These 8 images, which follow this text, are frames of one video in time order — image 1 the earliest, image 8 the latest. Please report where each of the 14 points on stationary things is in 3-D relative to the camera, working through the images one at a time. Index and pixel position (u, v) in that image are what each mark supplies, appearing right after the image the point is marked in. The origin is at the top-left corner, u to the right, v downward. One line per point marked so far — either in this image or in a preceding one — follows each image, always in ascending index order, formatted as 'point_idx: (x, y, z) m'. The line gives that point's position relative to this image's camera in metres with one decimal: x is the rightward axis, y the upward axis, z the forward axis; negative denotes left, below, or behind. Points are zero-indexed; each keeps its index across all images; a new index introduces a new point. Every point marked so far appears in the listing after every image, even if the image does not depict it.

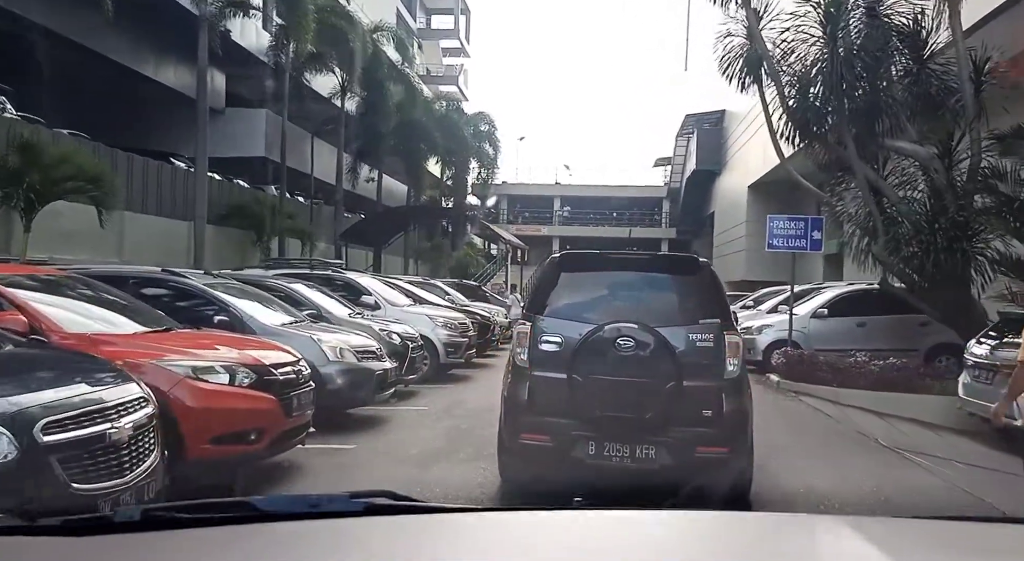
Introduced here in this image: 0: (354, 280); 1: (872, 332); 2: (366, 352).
0: (-2.6, 0.0, +13.6) m
1: (+6.5, -0.9, +14.8) m
2: (-1.6, -0.8, +8.9) m
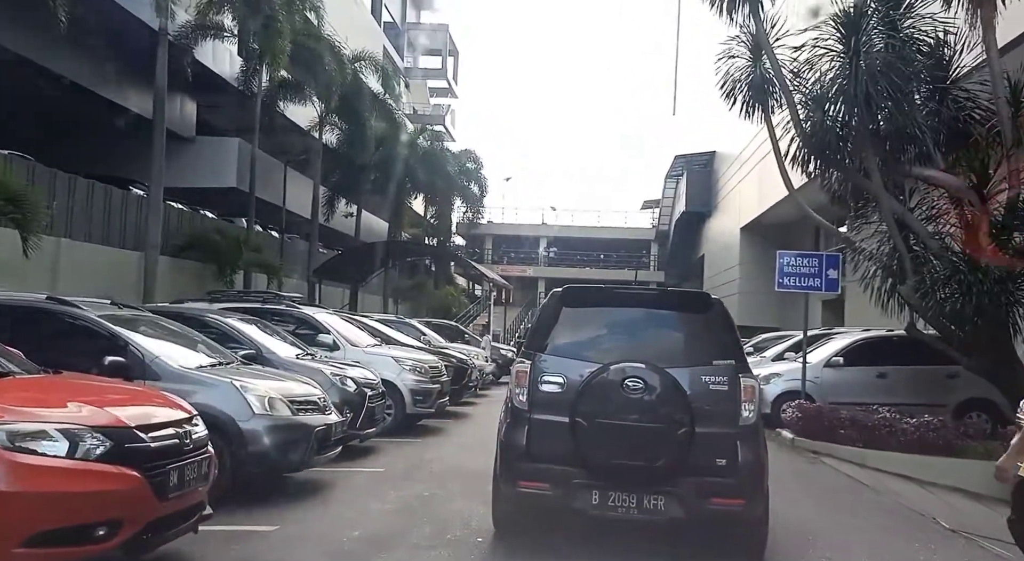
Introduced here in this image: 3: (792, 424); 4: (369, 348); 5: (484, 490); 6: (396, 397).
0: (-3.0, -0.5, +11.9) m
1: (+6.2, -1.7, +13.2) m
2: (-1.8, -1.1, +7.2) m
3: (+4.3, -2.2, +12.4) m
4: (-2.1, -1.0, +12.0) m
5: (-0.2, -2.1, +8.2) m
6: (-1.7, -1.7, +11.7) m
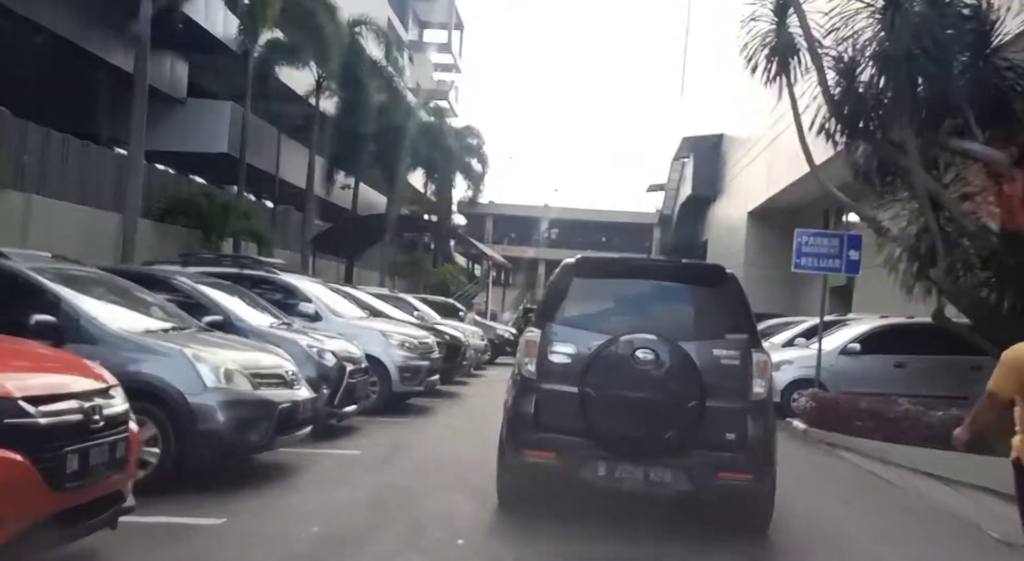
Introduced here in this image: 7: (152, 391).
0: (-3.0, -0.1, +11.0) m
1: (+6.1, -1.4, +12.4) m
2: (-1.9, -0.8, +6.4) m
3: (+4.2, -2.0, +11.6) m
4: (-2.2, -0.5, +11.1) m
5: (-0.3, -1.7, +7.3) m
6: (-1.8, -1.2, +10.9) m
7: (-2.5, -0.8, +5.7) m
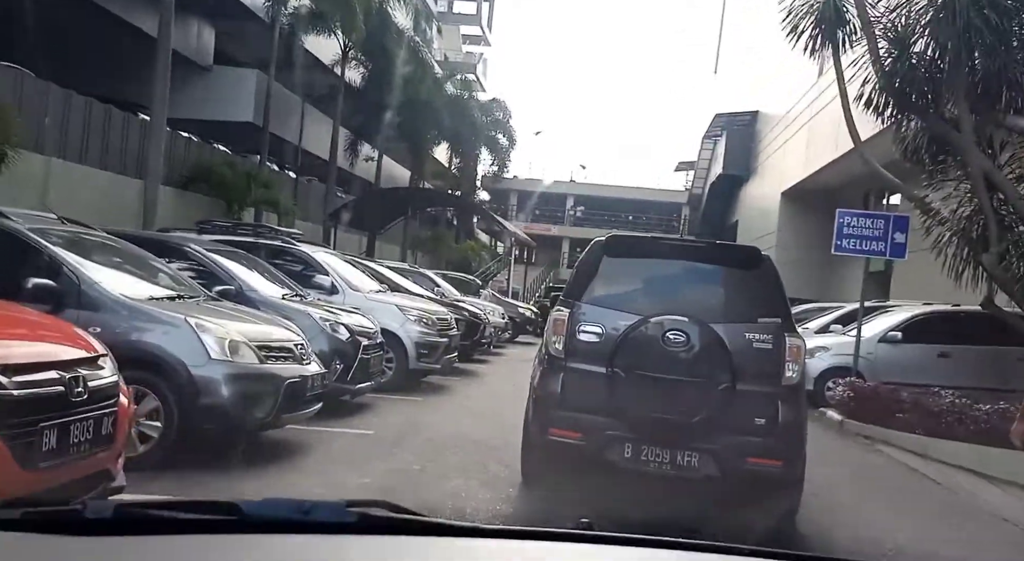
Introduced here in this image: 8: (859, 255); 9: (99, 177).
0: (-2.7, +0.3, +10.7) m
1: (+6.4, -1.2, +11.8) m
2: (-1.7, -0.5, +6.0) m
3: (+4.5, -1.7, +11.1) m
4: (-1.9, -0.2, +10.8) m
5: (-0.2, -1.5, +6.9) m
6: (-1.5, -0.9, +10.5) m
7: (-2.3, -0.5, +5.4) m
8: (+4.9, +0.4, +11.4) m
9: (-8.1, +2.0, +15.9) m
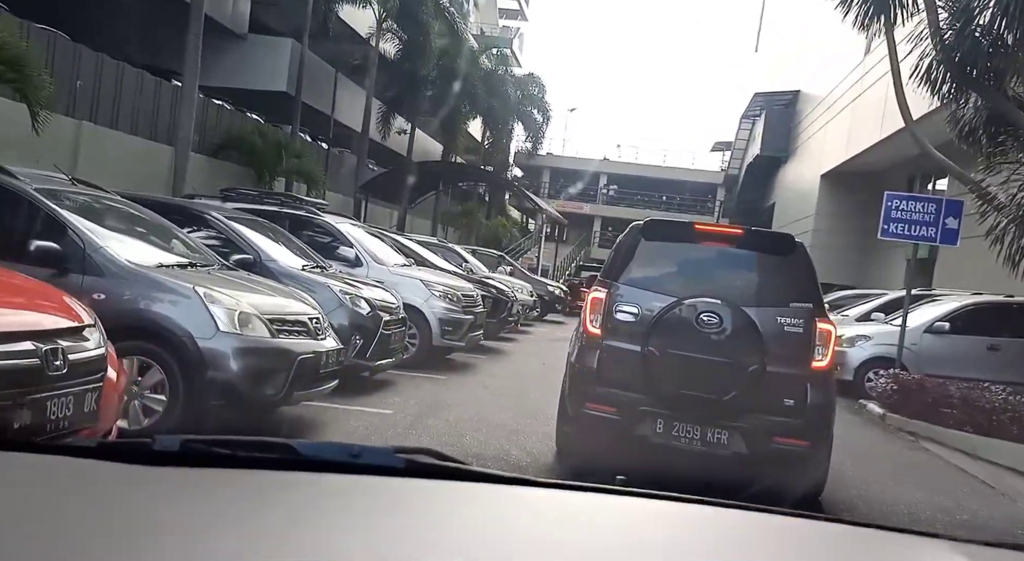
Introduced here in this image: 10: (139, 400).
0: (-2.3, +0.7, +10.4) m
1: (+6.8, -1.1, +11.2) m
2: (-1.6, -0.3, +5.7) m
3: (+4.8, -1.5, +10.6) m
4: (-1.5, +0.2, +10.5) m
5: (0.0, -1.3, +6.6) m
6: (-1.1, -0.6, +10.2) m
7: (-2.2, -0.3, +5.1) m
8: (+5.3, +0.5, +10.9) m
9: (-7.4, +2.7, +15.7) m
10: (-2.3, -0.7, +5.0) m
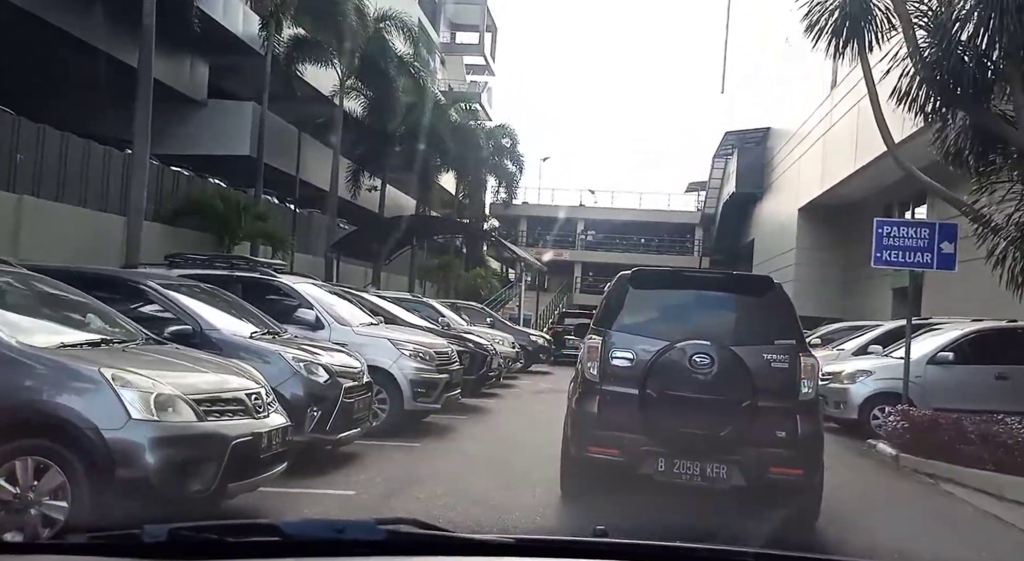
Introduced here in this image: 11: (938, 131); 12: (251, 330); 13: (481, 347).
0: (-2.6, -0.1, +9.6) m
1: (+6.5, -1.4, +10.5) m
2: (-1.7, -0.7, +4.9) m
3: (+4.6, -1.9, +9.8) m
4: (-1.8, -0.6, +9.7) m
5: (-0.1, -1.7, +5.8) m
6: (-1.4, -1.3, +9.4) m
7: (-2.4, -0.8, +4.3) m
8: (+4.9, +0.2, +10.3) m
9: (-8.0, +1.2, +14.9) m
10: (-2.5, -1.2, +4.2) m
11: (+5.5, +1.9, +10.4) m
12: (-2.4, -0.5, +7.6) m
13: (-0.5, -1.1, +13.7) m
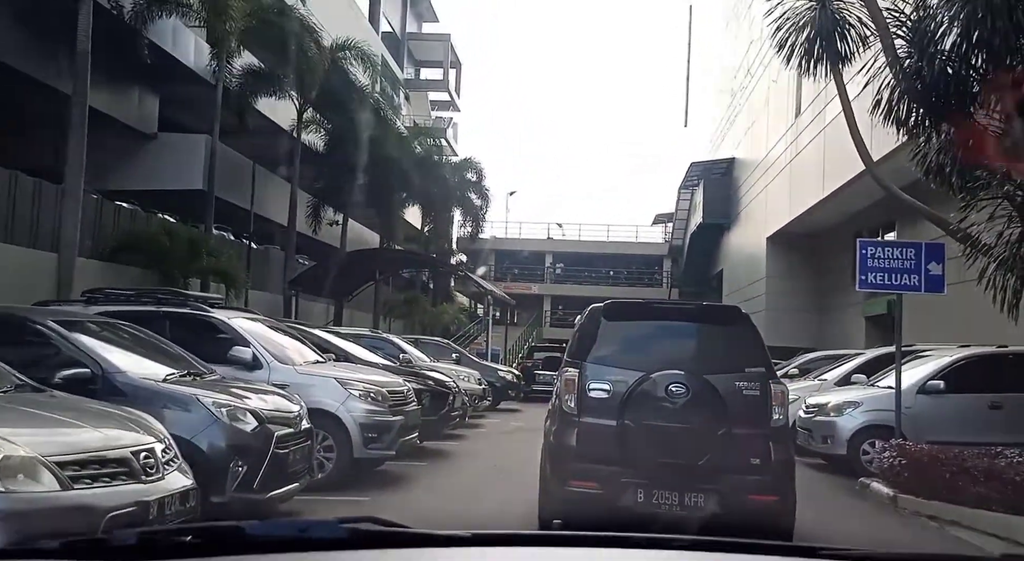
0: (-3.1, -0.5, +8.7) m
1: (+6.1, -1.7, +9.8) m
2: (-2.0, -0.9, +4.0) m
3: (+4.2, -2.2, +9.1) m
4: (-2.2, -0.9, +8.7) m
5: (-0.4, -1.9, +4.8) m
6: (-1.8, -1.6, +8.4) m
7: (-2.6, -0.9, +3.3) m
8: (+4.5, -0.1, +9.6) m
9: (-8.6, +0.5, +13.8) m
10: (-2.7, -1.3, +3.2) m
11: (+4.9, +1.6, +9.9) m
12: (-2.8, -0.7, +6.6) m
13: (-1.1, -1.7, +12.8) m
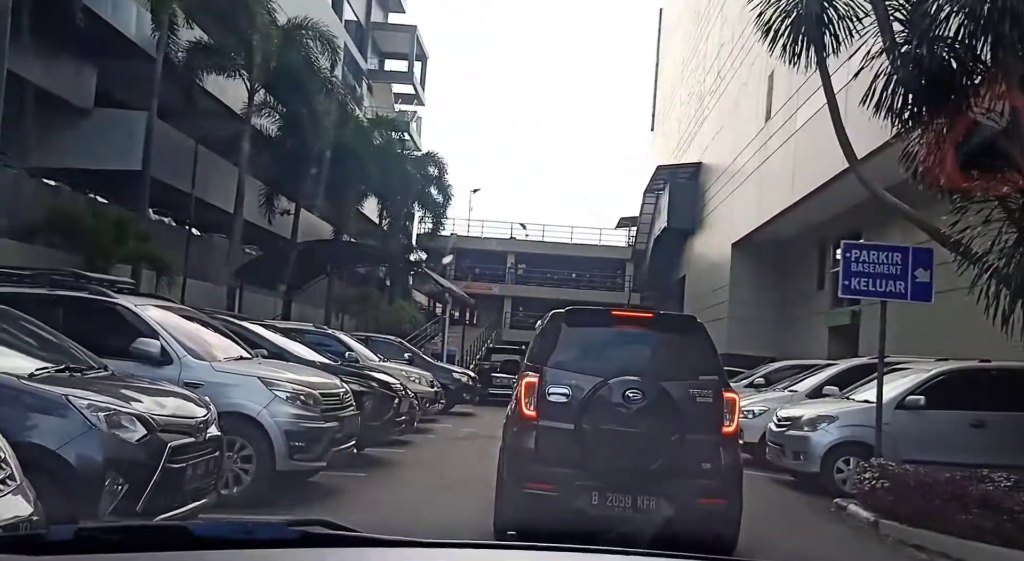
0: (-3.5, -0.3, +7.6) m
1: (+5.5, -1.8, +9.2) m
2: (-2.3, -0.8, +2.9) m
3: (+3.6, -2.2, +8.3) m
4: (-2.7, -0.8, +7.7) m
5: (-0.7, -1.8, +3.9) m
6: (-2.3, -1.5, +7.4) m
7: (-2.8, -0.8, +2.3) m
8: (+3.9, -0.2, +8.9) m
9: (-9.3, +0.9, +12.5) m
10: (-2.9, -1.2, +2.1) m
11: (+4.5, +1.6, +9.1) m
12: (-3.2, -0.6, +5.6) m
13: (-1.8, -1.6, +11.8) m
